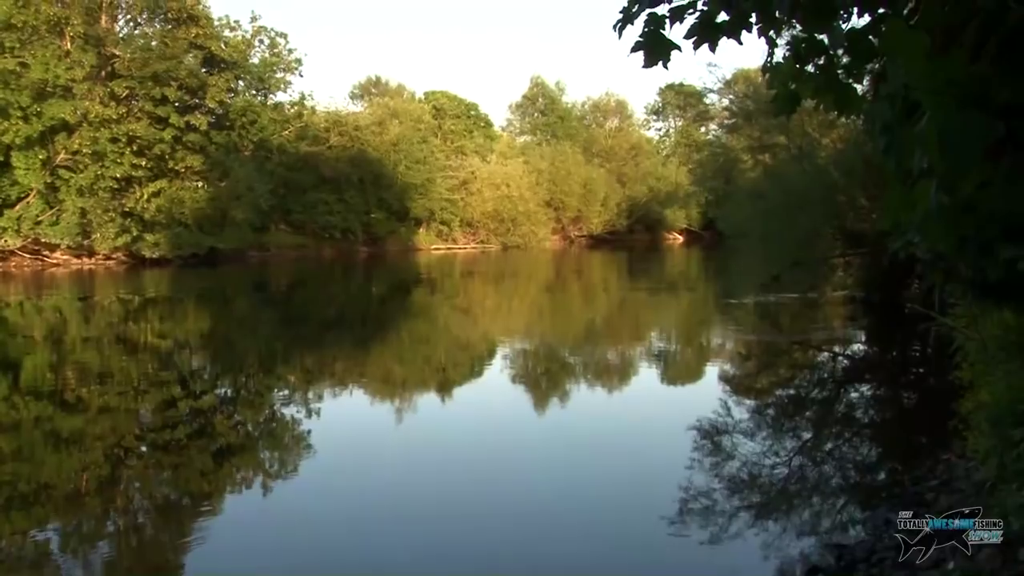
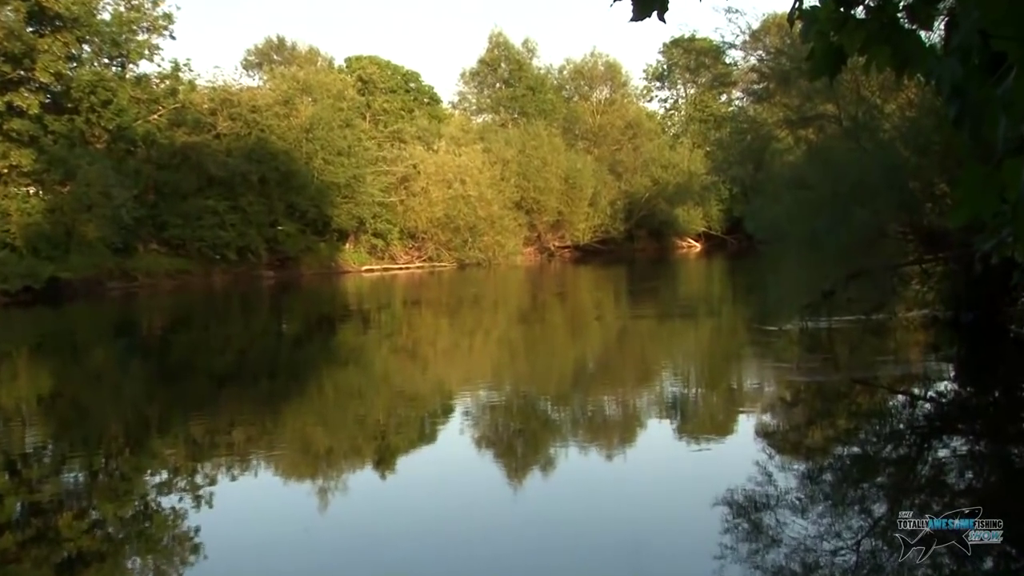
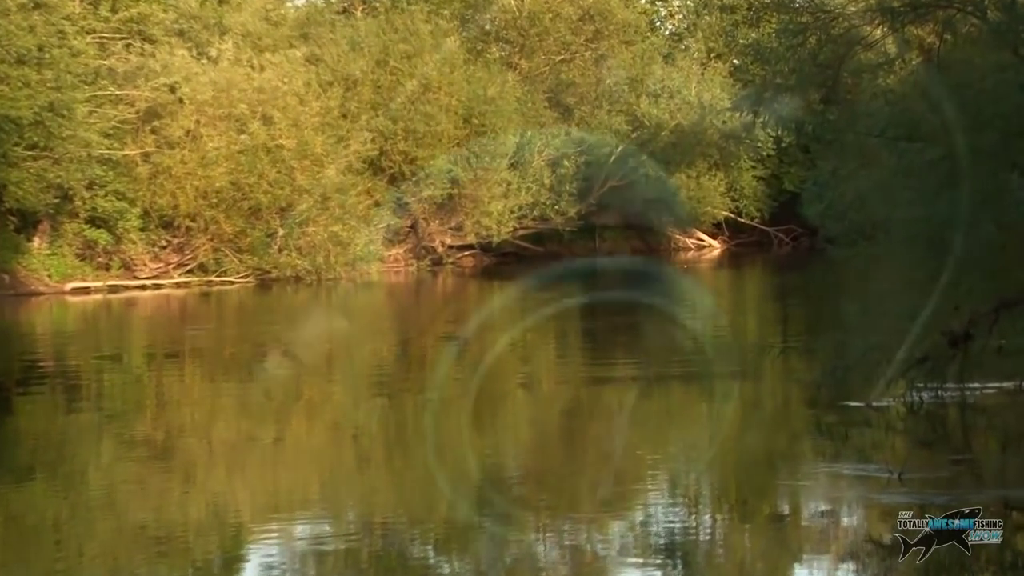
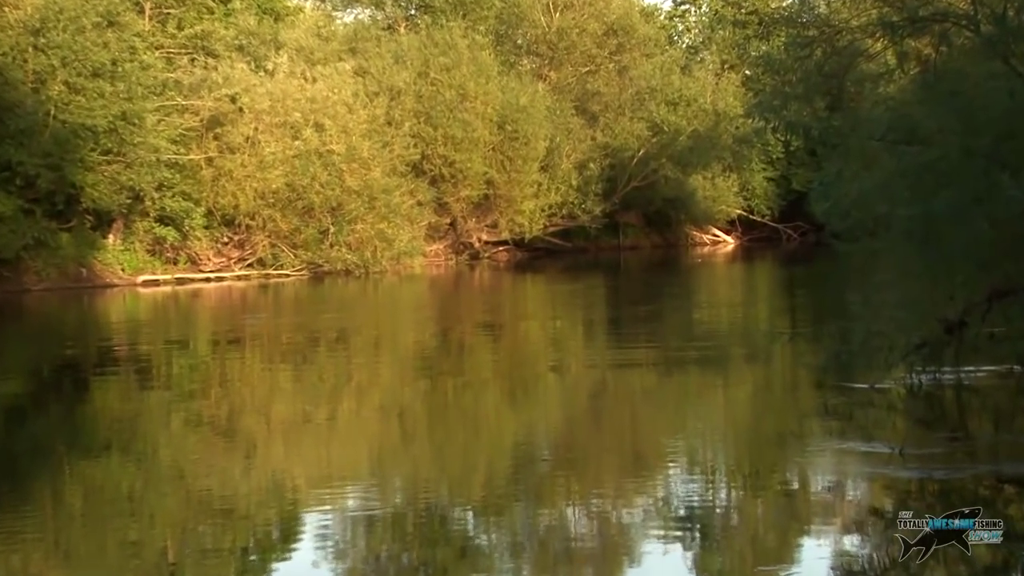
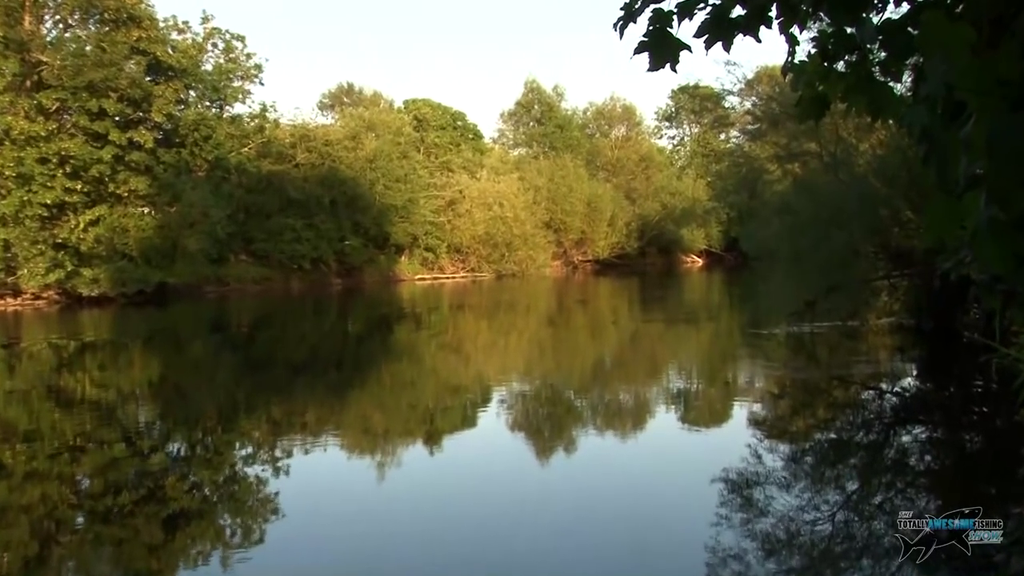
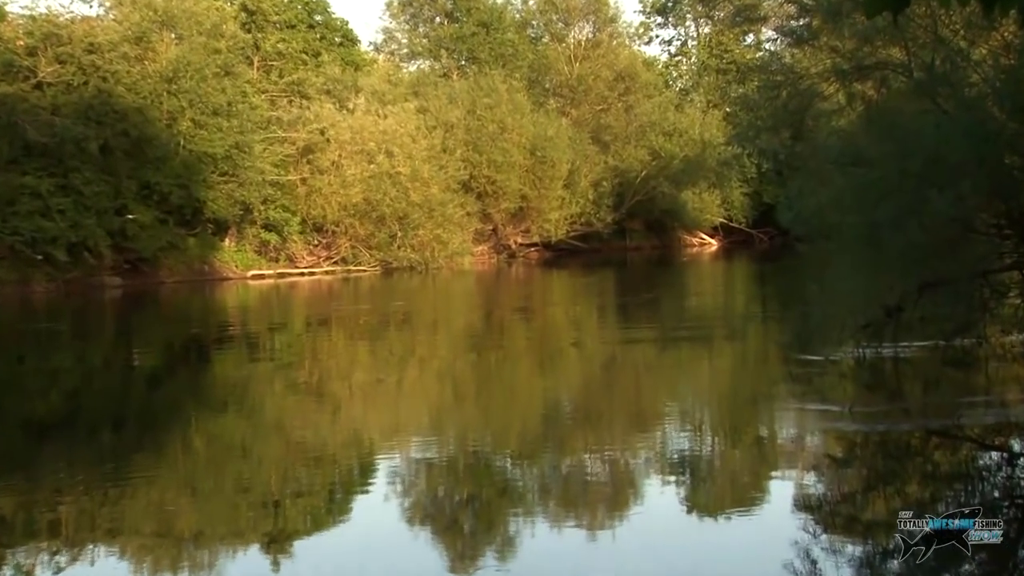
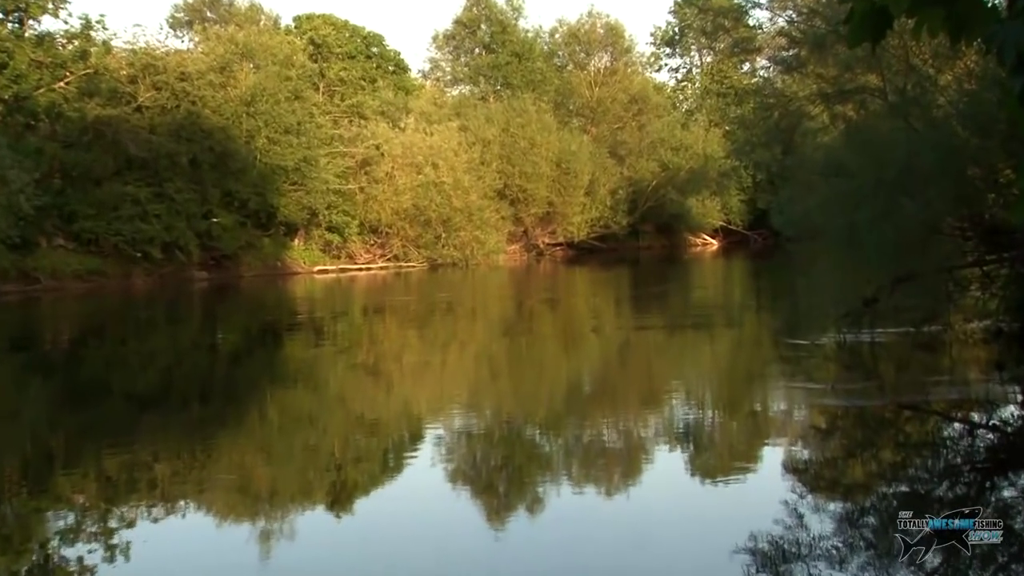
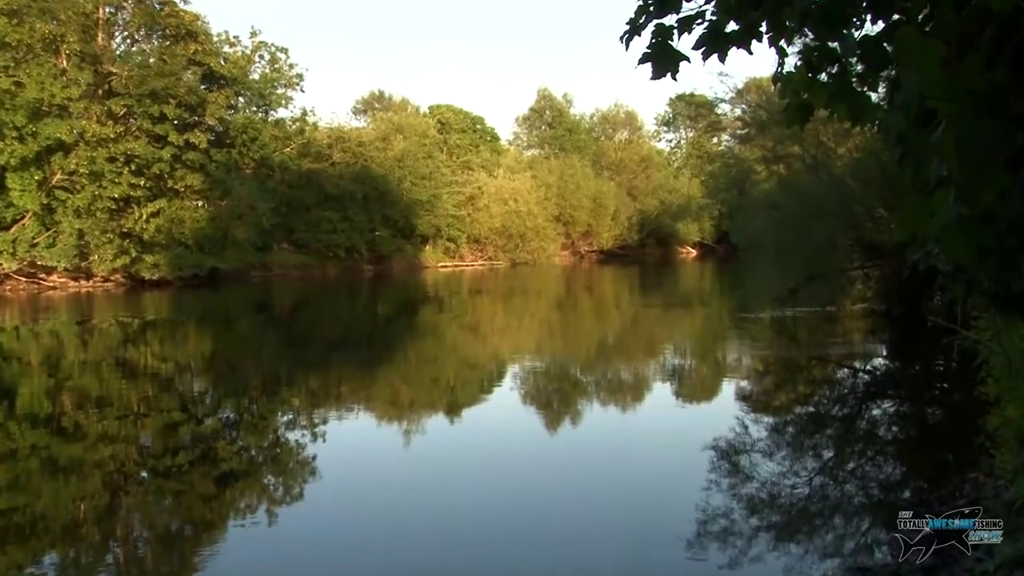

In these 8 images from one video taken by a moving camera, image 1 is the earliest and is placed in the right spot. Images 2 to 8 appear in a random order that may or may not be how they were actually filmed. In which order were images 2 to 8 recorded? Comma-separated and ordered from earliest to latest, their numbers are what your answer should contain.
8, 5, 2, 7, 6, 4, 3
